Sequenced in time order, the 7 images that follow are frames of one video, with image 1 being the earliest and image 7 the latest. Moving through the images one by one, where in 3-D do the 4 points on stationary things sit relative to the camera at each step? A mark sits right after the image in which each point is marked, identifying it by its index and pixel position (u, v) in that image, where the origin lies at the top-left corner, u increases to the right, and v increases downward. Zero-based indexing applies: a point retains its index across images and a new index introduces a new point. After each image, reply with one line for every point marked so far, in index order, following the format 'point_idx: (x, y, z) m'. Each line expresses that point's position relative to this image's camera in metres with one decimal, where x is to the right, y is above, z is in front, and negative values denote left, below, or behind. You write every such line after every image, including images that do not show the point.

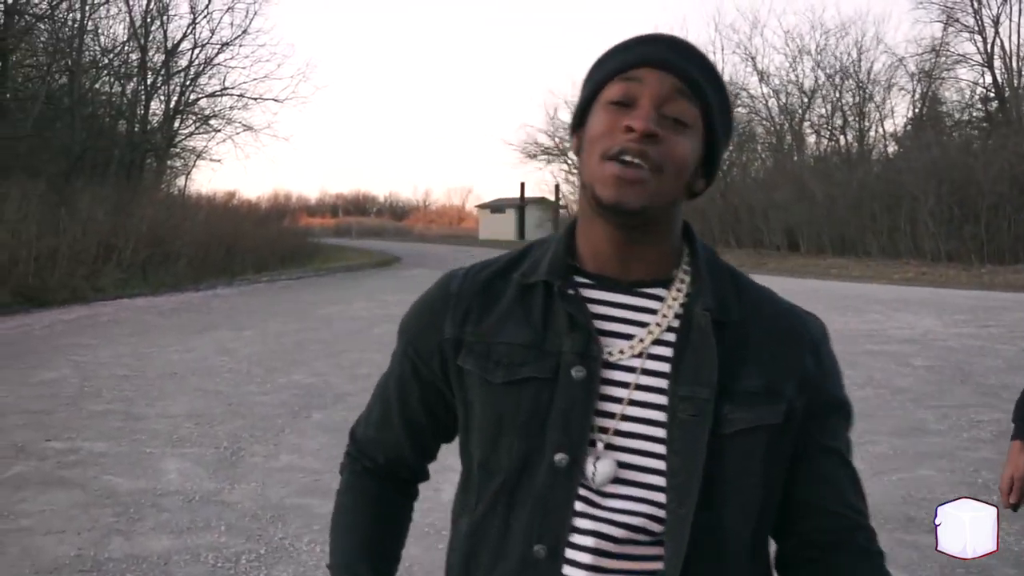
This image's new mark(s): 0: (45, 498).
0: (-2.7, -1.2, +5.5) m
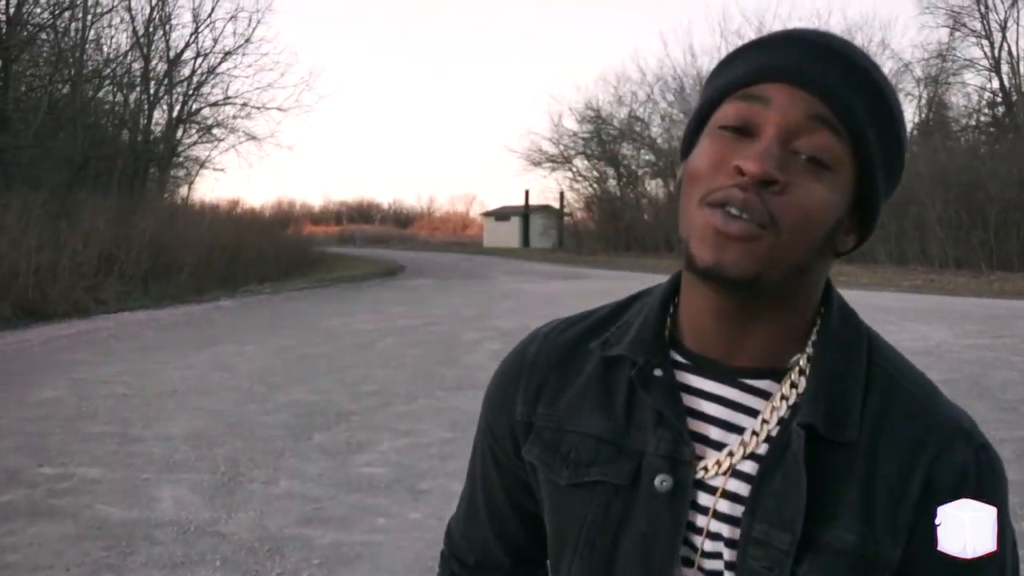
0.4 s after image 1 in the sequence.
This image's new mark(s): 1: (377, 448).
0: (-2.7, -1.4, +5.3) m
1: (-1.0, -1.2, +7.0) m
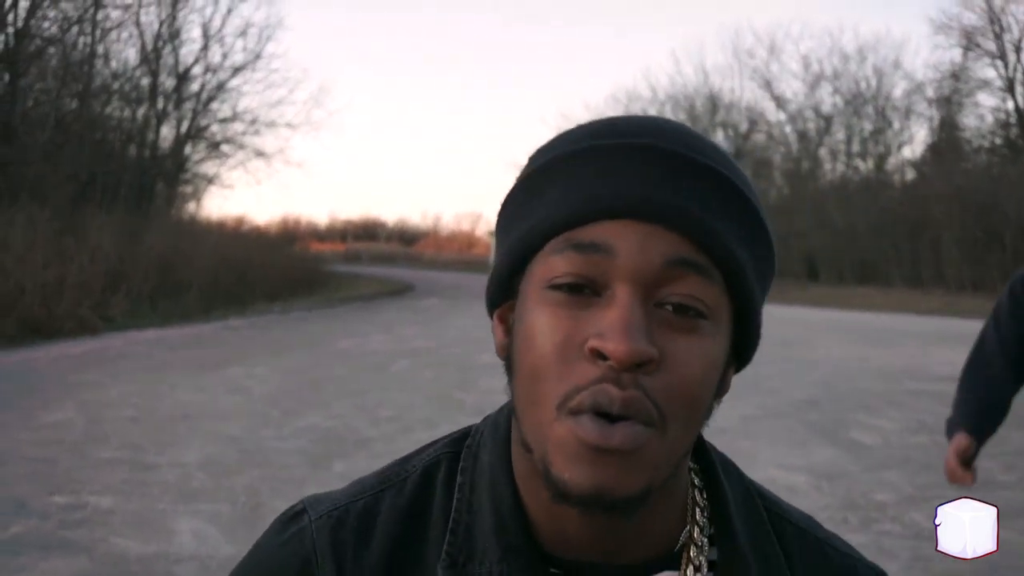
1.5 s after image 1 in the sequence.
0: (-2.5, -1.5, +5.0) m
1: (-0.8, -1.4, +6.7) m
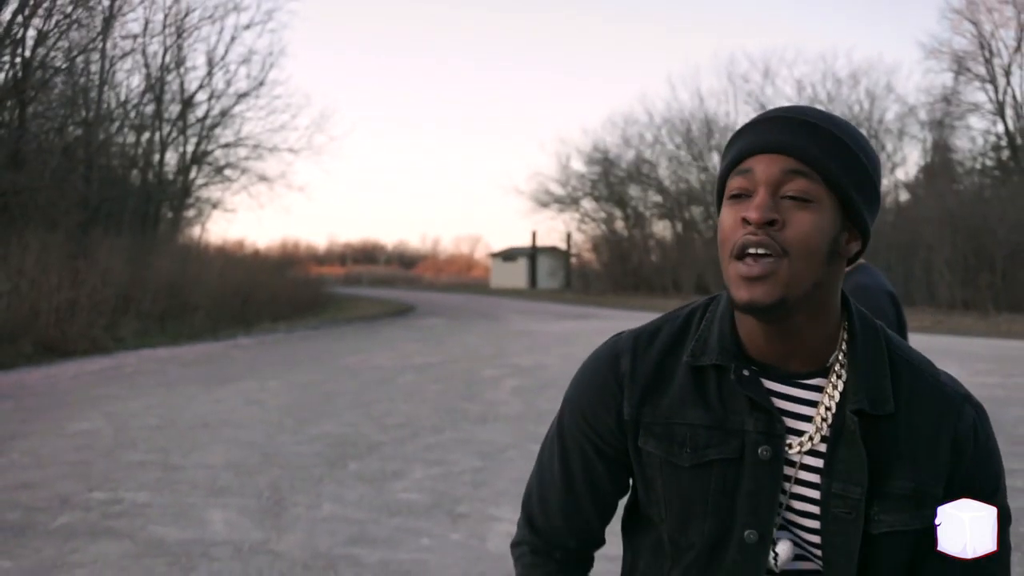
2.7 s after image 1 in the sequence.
0: (-2.5, -1.5, +5.6) m
1: (-0.8, -1.5, +7.3) m
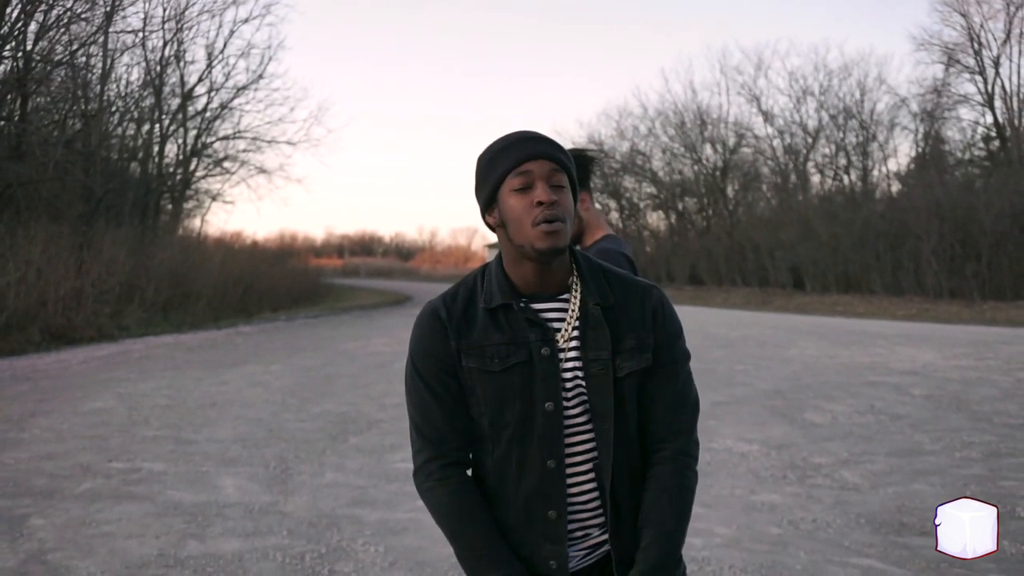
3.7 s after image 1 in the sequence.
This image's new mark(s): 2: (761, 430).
0: (-2.5, -1.4, +6.1) m
1: (-0.9, -1.4, +7.8) m
2: (+2.2, -1.3, +8.3) m
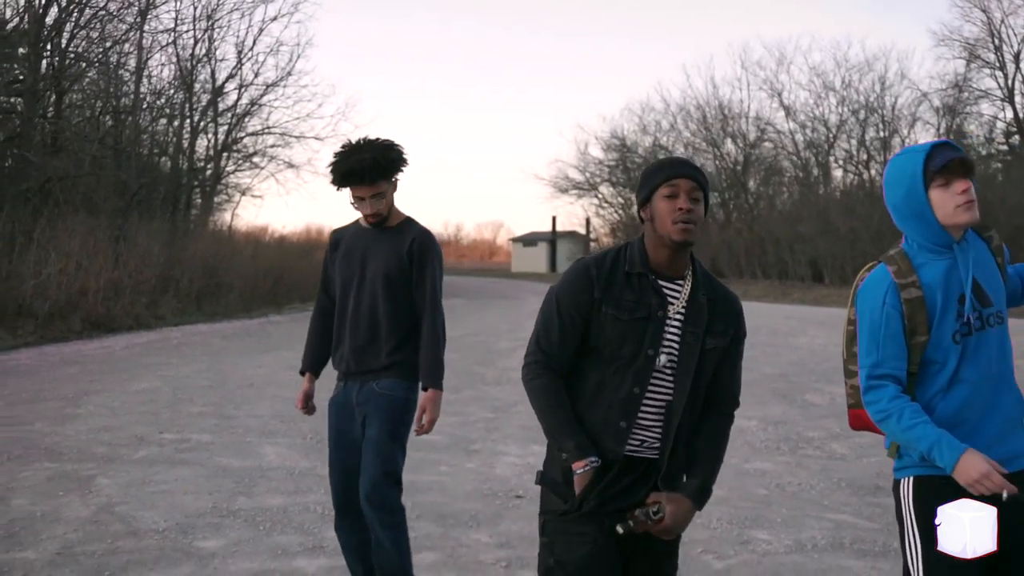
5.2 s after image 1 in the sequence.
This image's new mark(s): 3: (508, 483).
0: (-2.4, -1.3, +6.8) m
1: (-0.7, -1.2, +8.5) m
2: (+2.4, -1.1, +8.9) m
3: (0.0, -1.3, +6.5) m
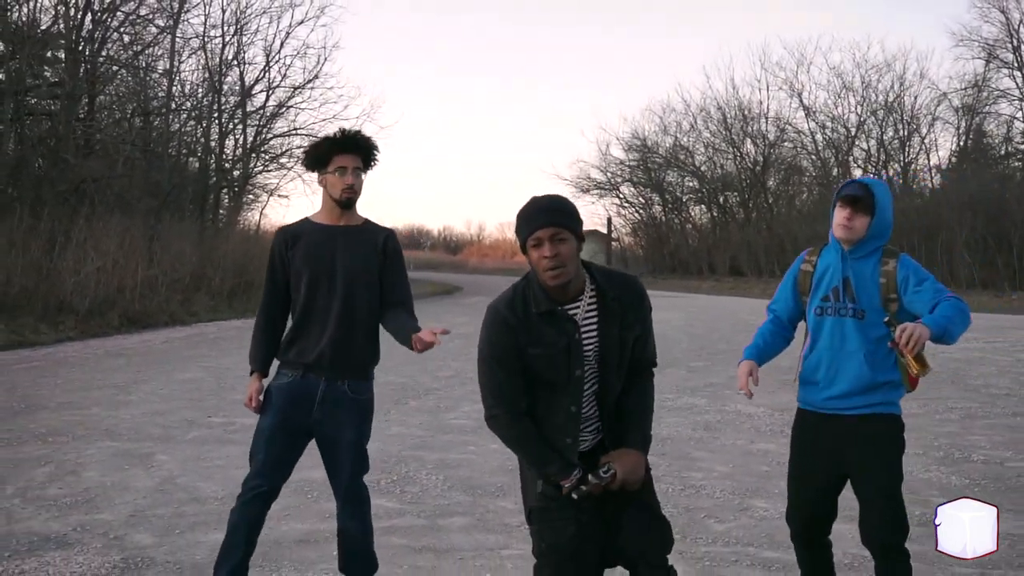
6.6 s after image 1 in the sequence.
0: (-2.3, -1.3, +7.4) m
1: (-0.5, -1.2, +9.1) m
2: (+2.6, -1.1, +9.4) m
3: (+0.1, -1.3, +7.1) m
